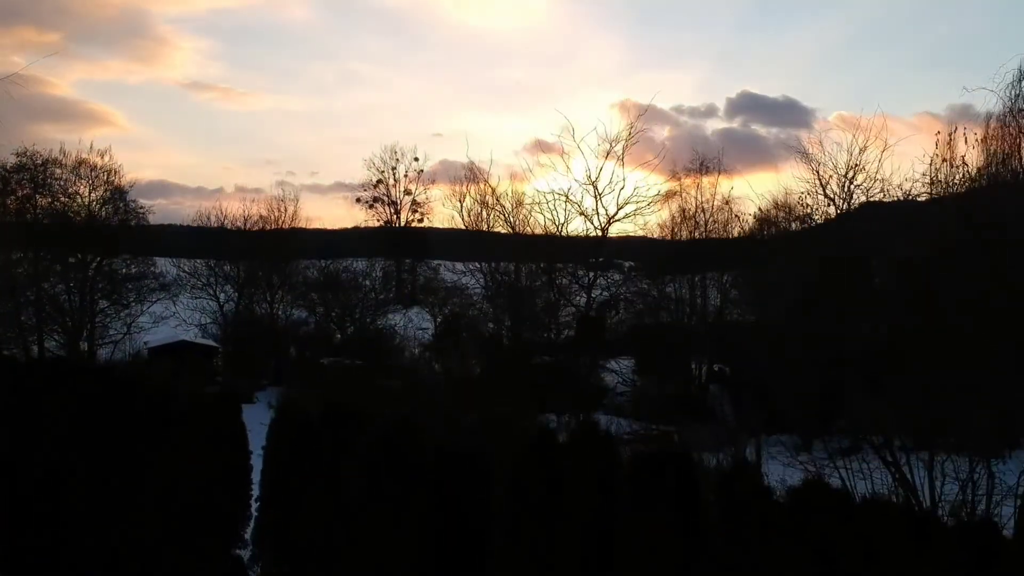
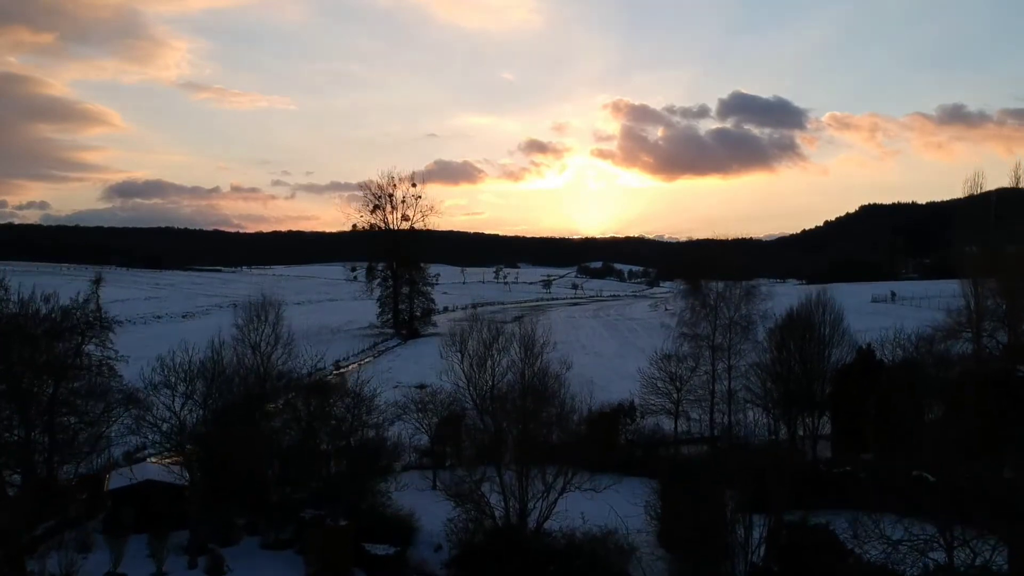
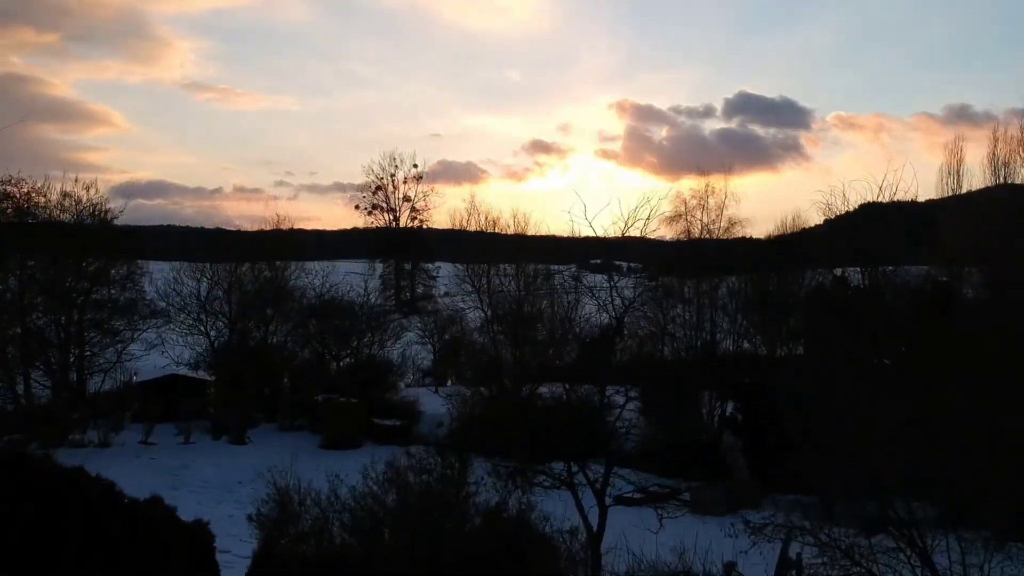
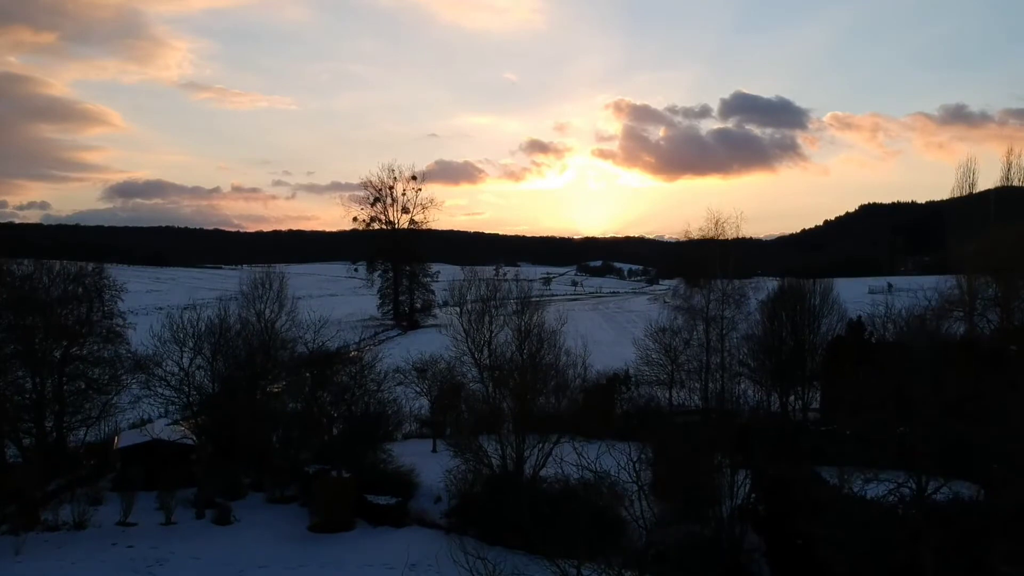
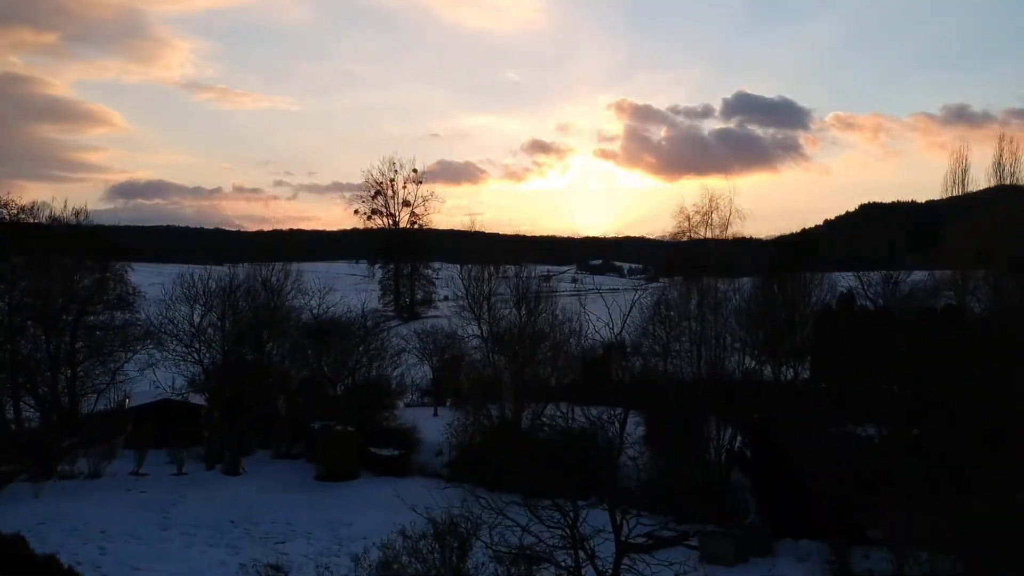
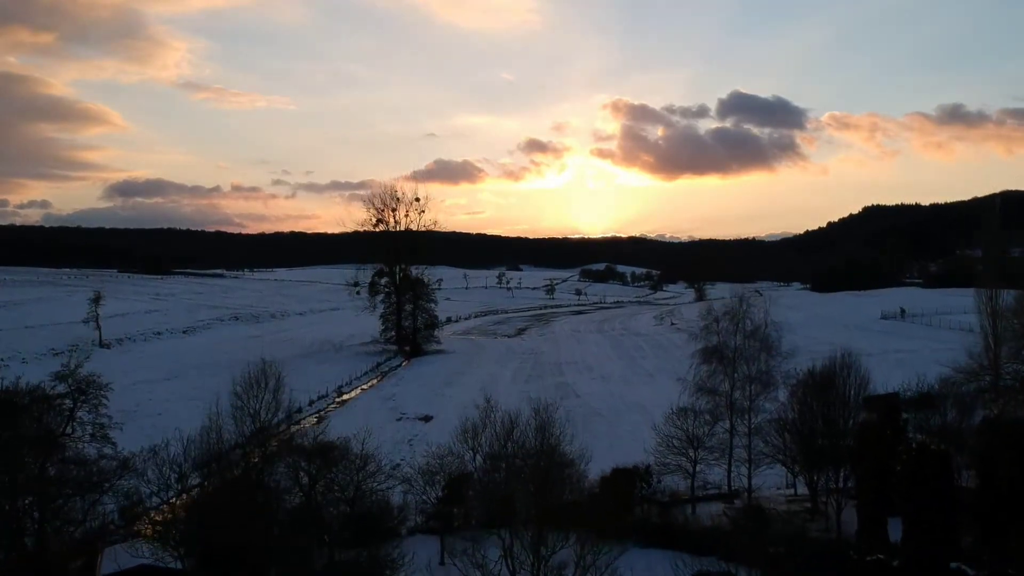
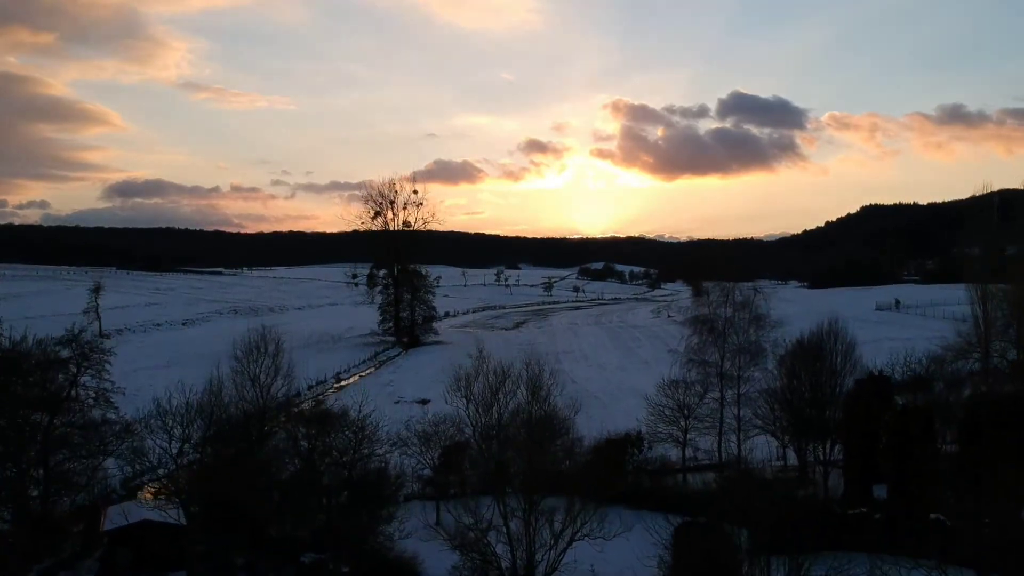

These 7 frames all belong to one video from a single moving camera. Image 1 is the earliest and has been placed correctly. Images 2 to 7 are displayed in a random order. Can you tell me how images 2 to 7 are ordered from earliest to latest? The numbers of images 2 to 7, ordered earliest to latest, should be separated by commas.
3, 5, 4, 2, 7, 6
